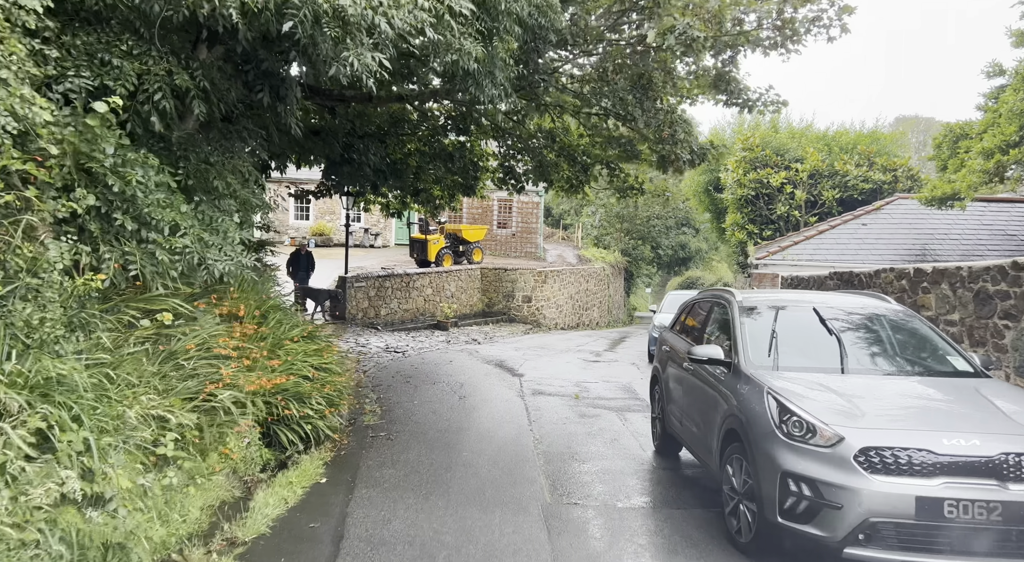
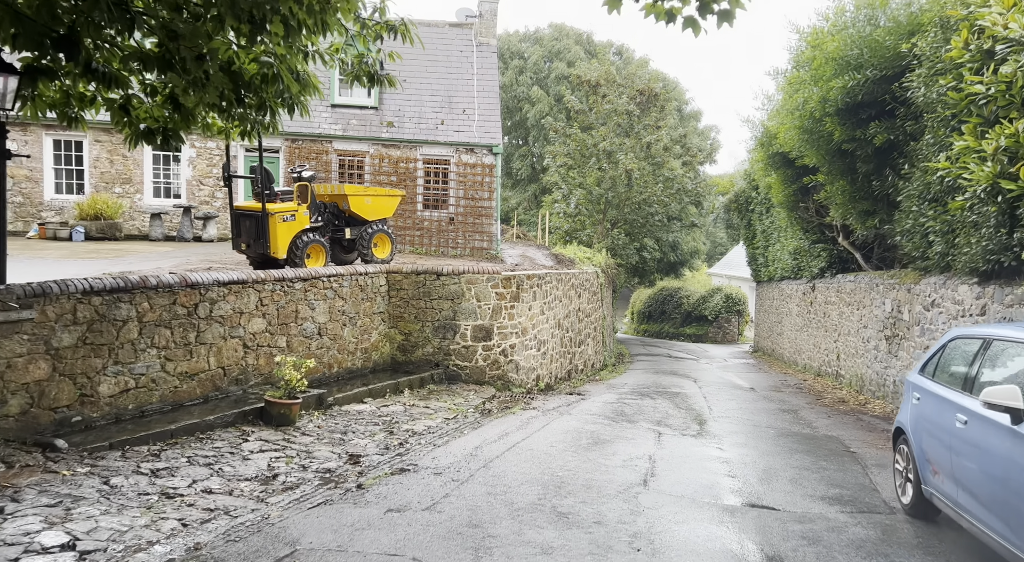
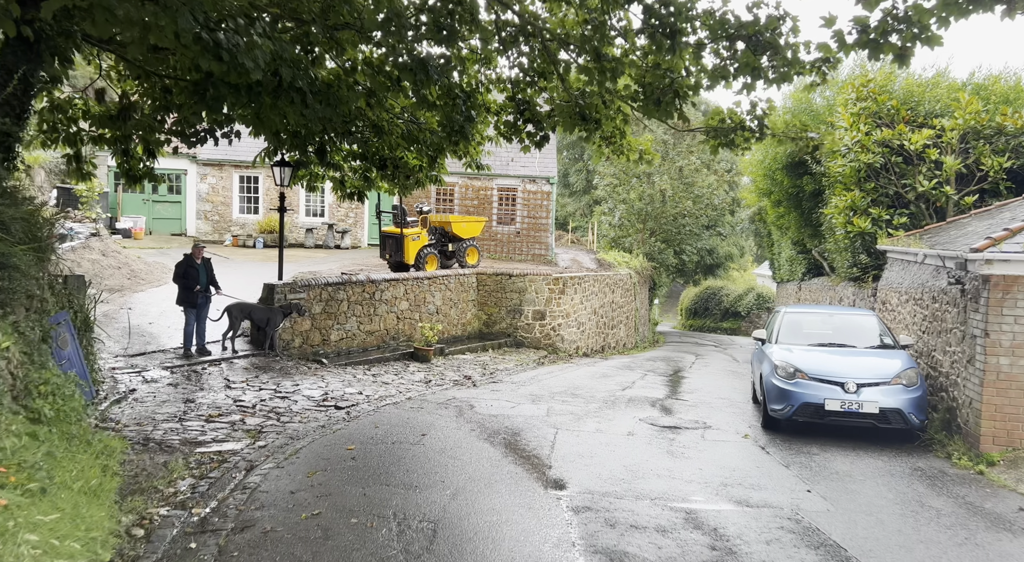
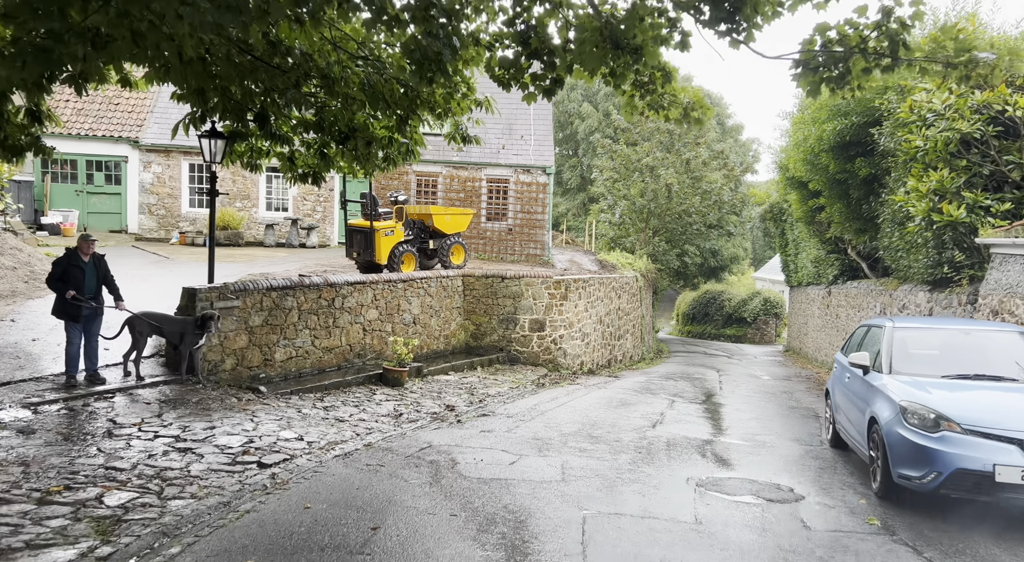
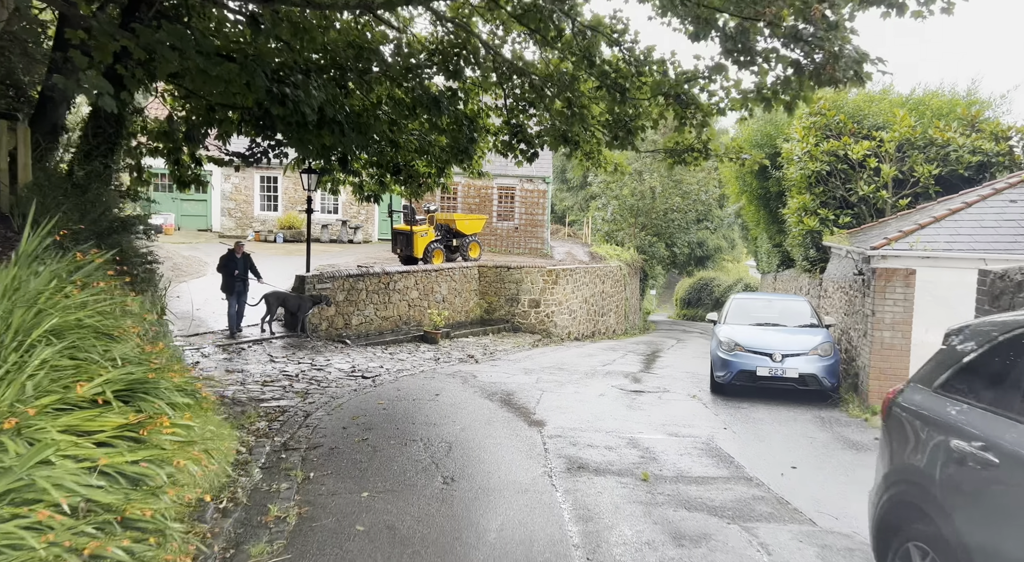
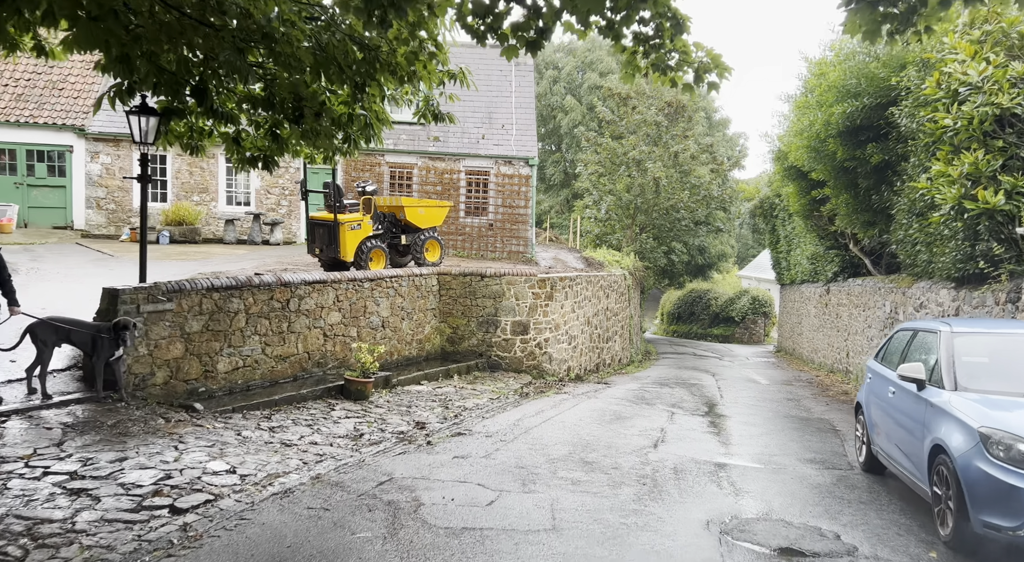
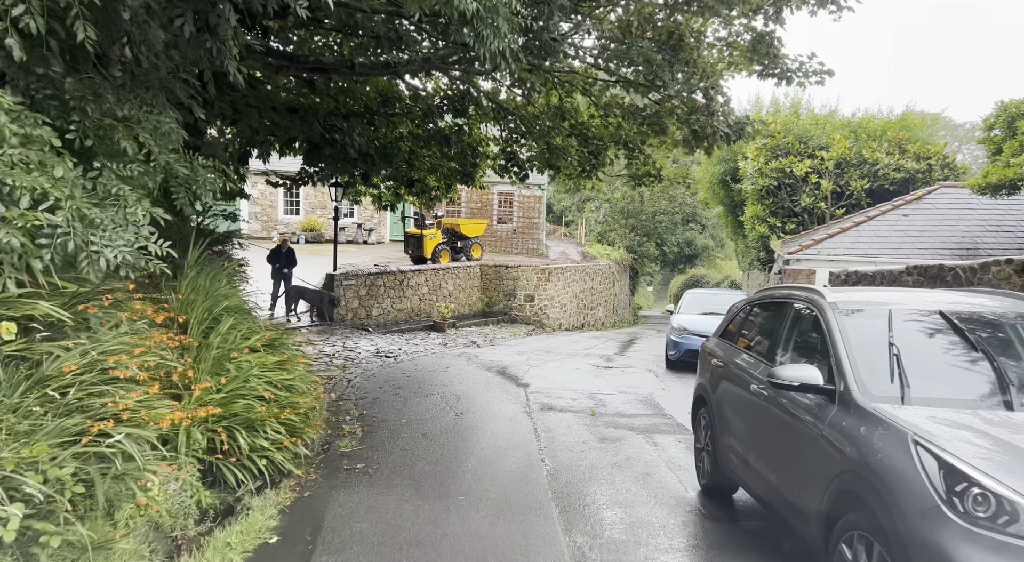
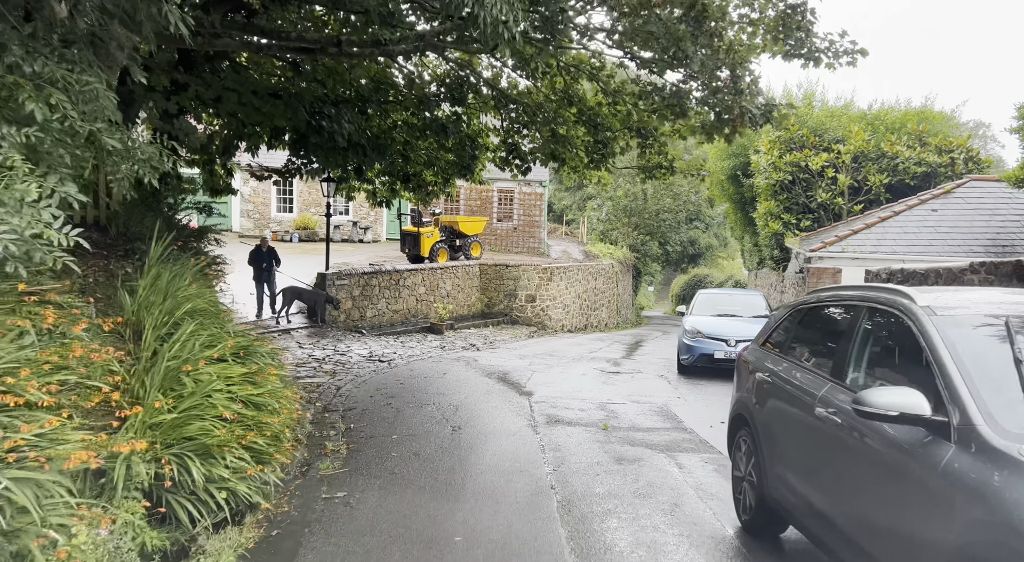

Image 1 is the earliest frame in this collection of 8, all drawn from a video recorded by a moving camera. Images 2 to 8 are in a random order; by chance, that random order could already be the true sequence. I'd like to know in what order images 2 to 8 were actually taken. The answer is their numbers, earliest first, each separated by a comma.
7, 8, 5, 3, 4, 6, 2
